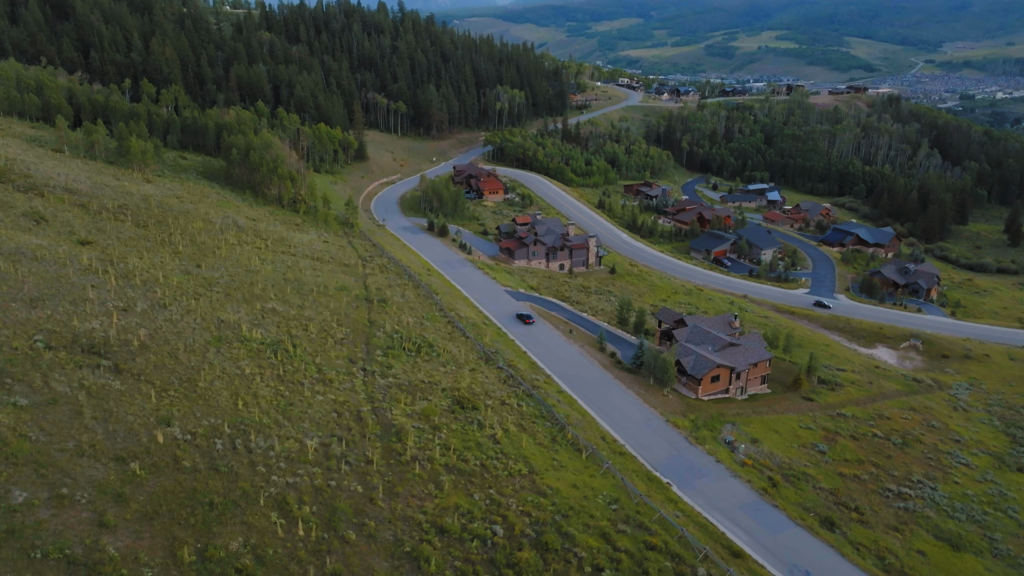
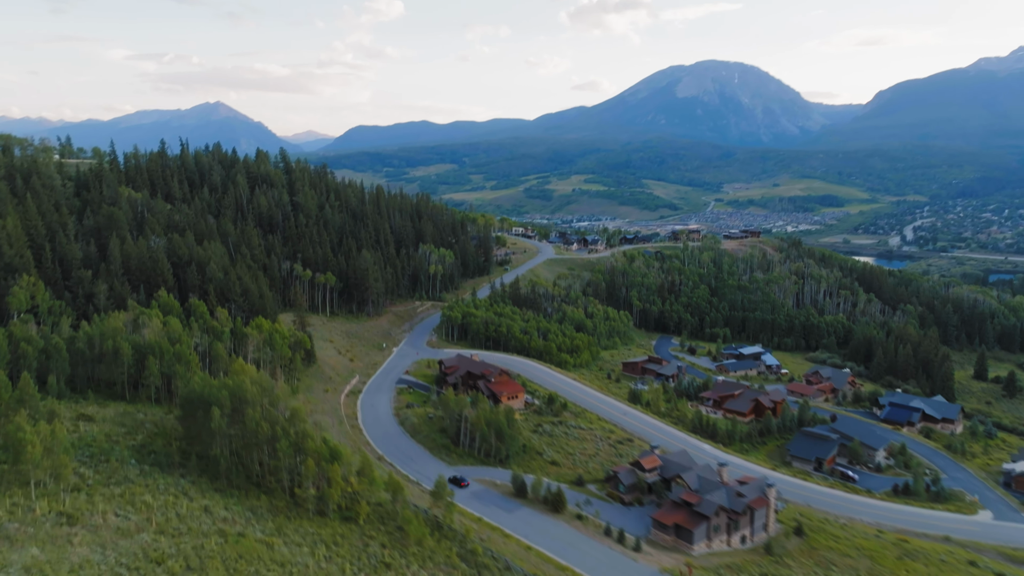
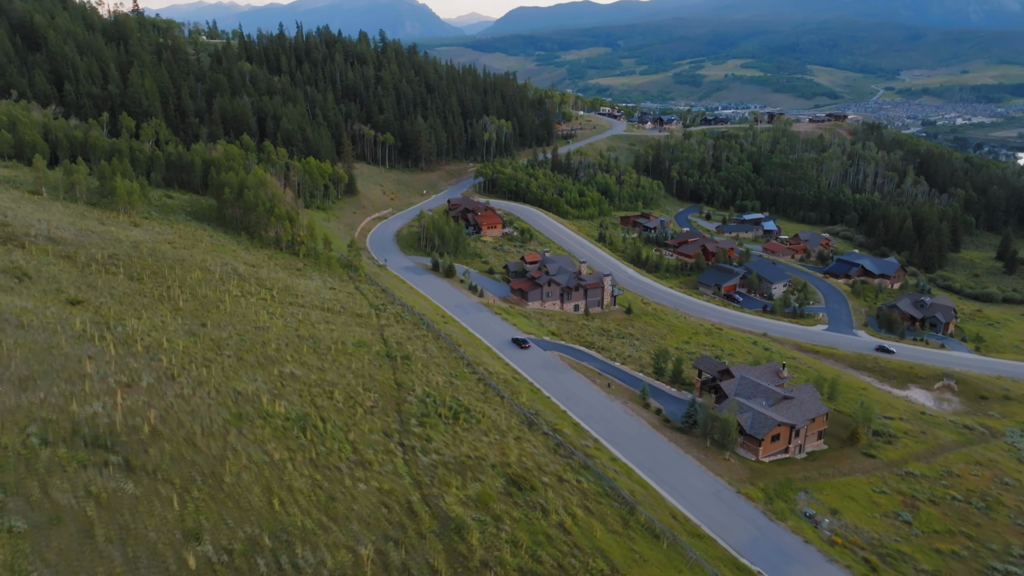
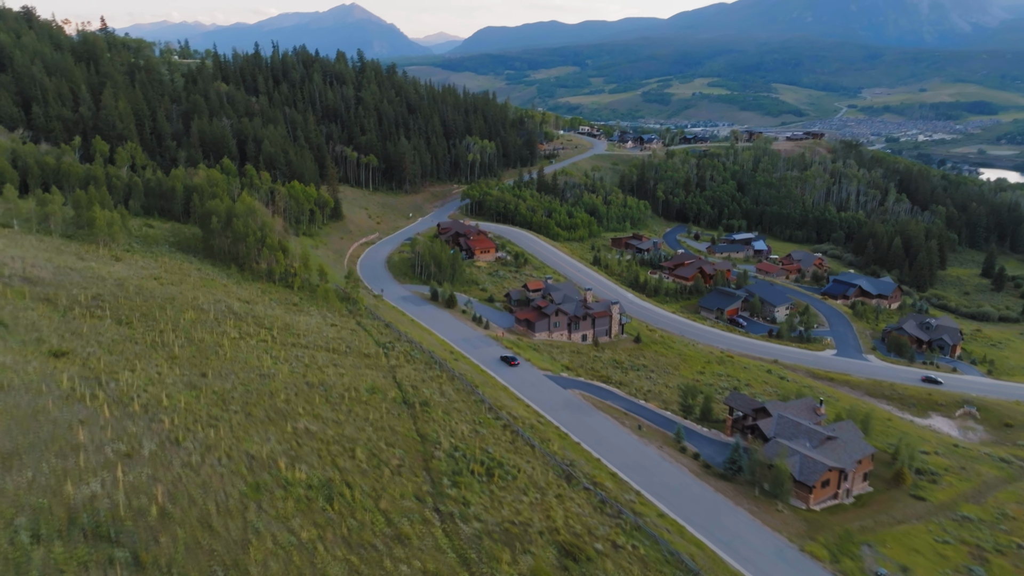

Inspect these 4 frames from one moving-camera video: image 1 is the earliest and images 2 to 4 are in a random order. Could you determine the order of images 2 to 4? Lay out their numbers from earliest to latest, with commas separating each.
3, 4, 2
